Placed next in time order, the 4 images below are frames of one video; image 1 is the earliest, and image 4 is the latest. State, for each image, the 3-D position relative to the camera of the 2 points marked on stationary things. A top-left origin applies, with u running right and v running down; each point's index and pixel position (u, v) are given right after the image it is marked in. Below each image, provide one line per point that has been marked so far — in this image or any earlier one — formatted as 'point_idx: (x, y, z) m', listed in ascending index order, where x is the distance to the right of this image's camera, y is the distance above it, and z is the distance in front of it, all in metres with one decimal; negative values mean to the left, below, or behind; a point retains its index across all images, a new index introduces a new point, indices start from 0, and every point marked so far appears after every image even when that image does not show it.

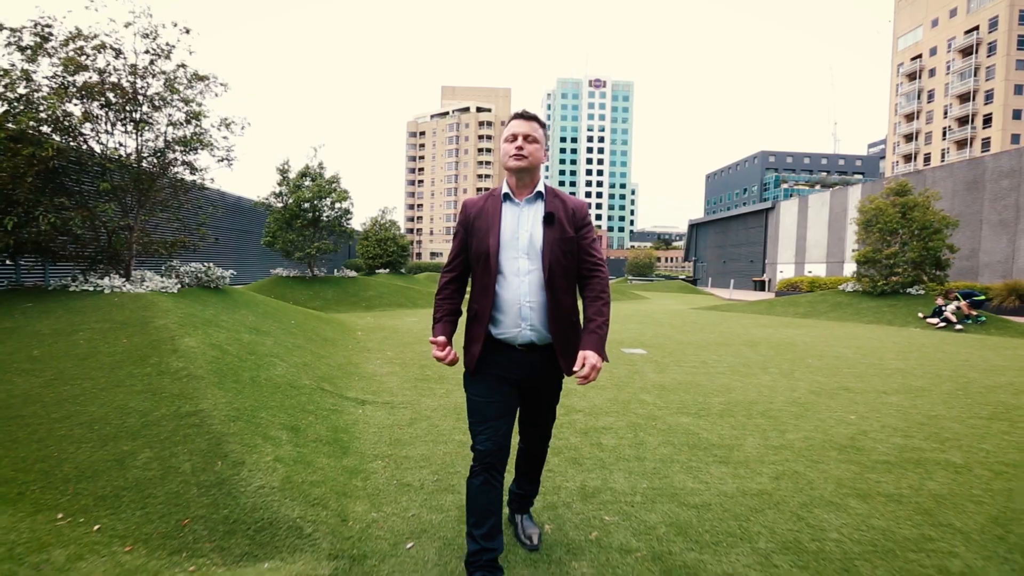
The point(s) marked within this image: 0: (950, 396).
0: (+4.4, -1.1, +5.0) m
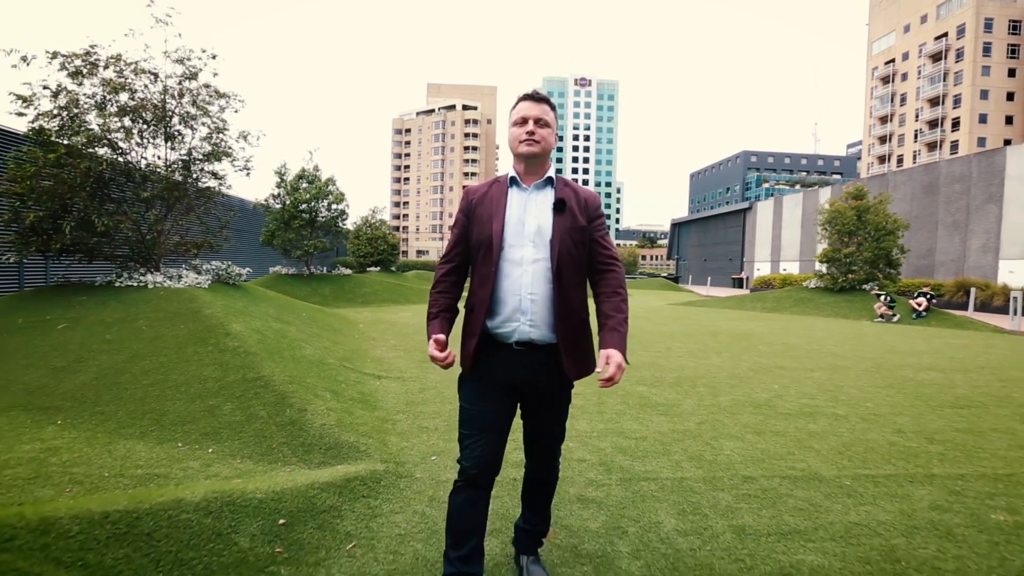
0: (+4.3, -1.0, +6.0) m
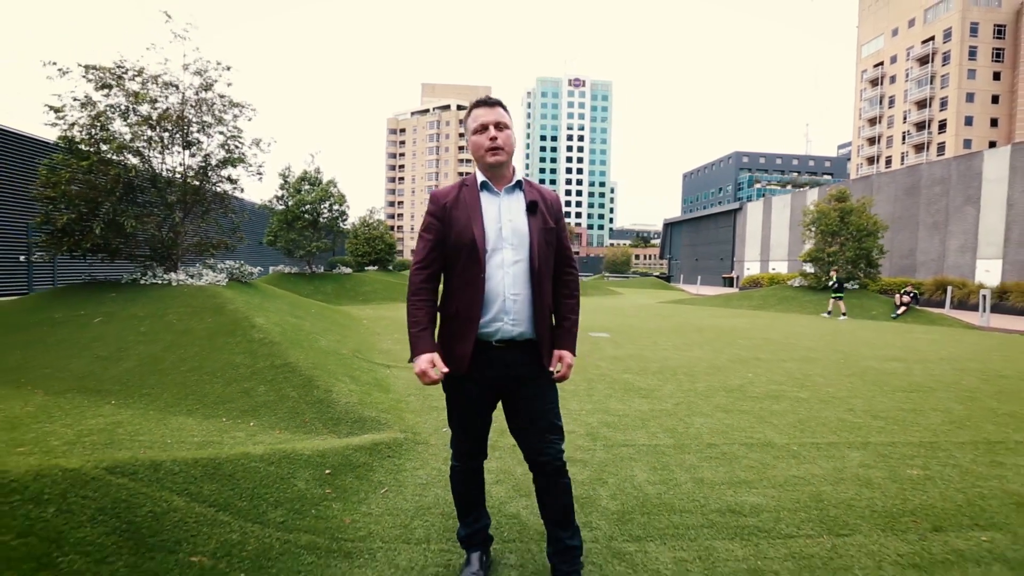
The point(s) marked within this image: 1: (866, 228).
0: (+4.2, -1.0, +6.5) m
1: (+11.2, +1.9, +15.6) m
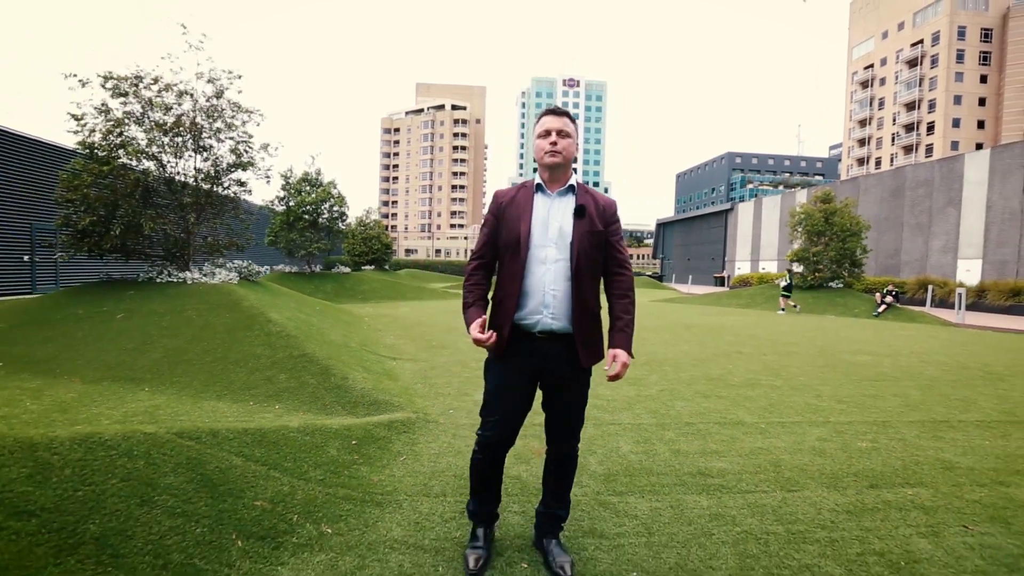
0: (+4.2, -0.9, +7.0) m
1: (+11.0, +1.9, +16.1) m
